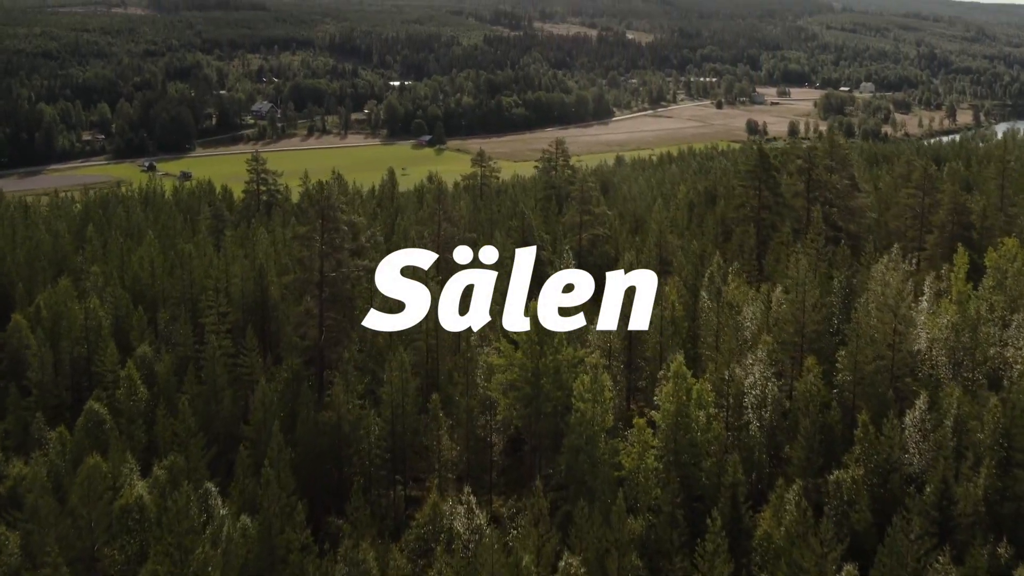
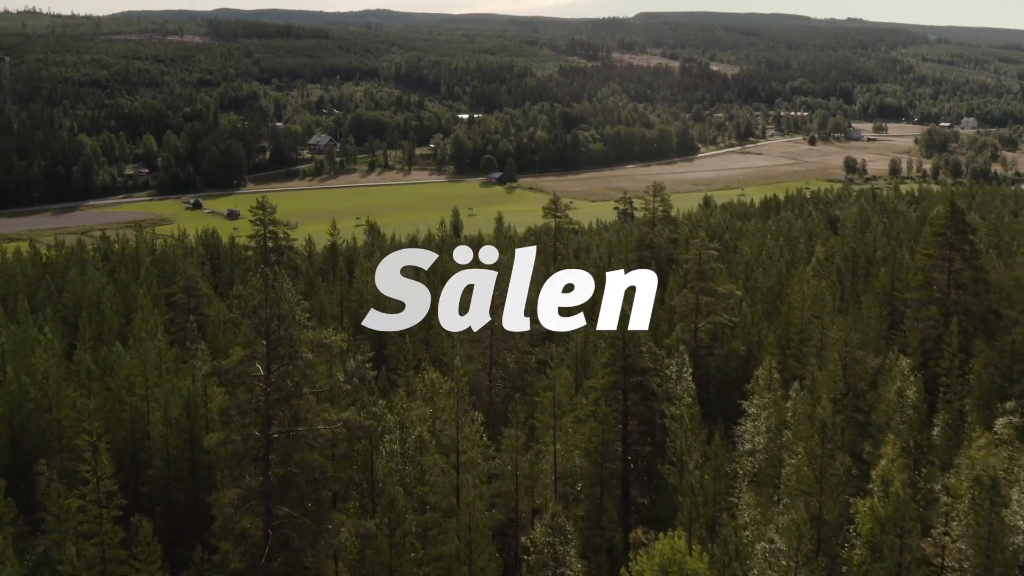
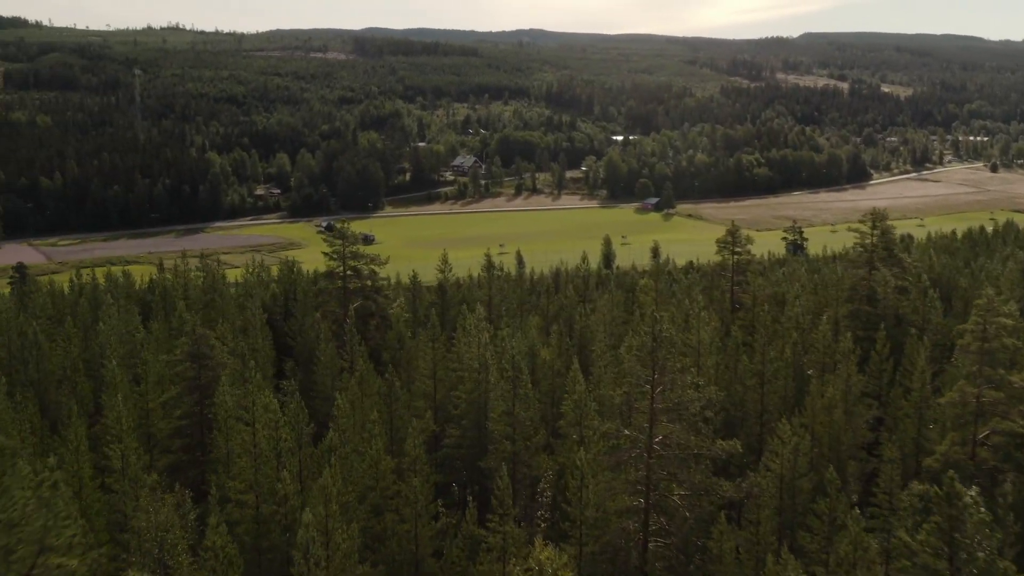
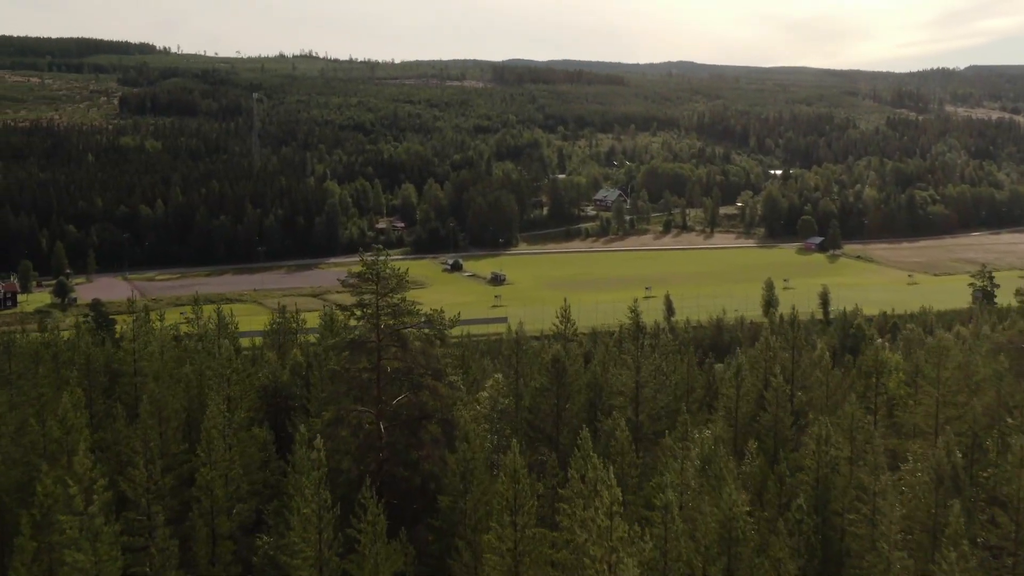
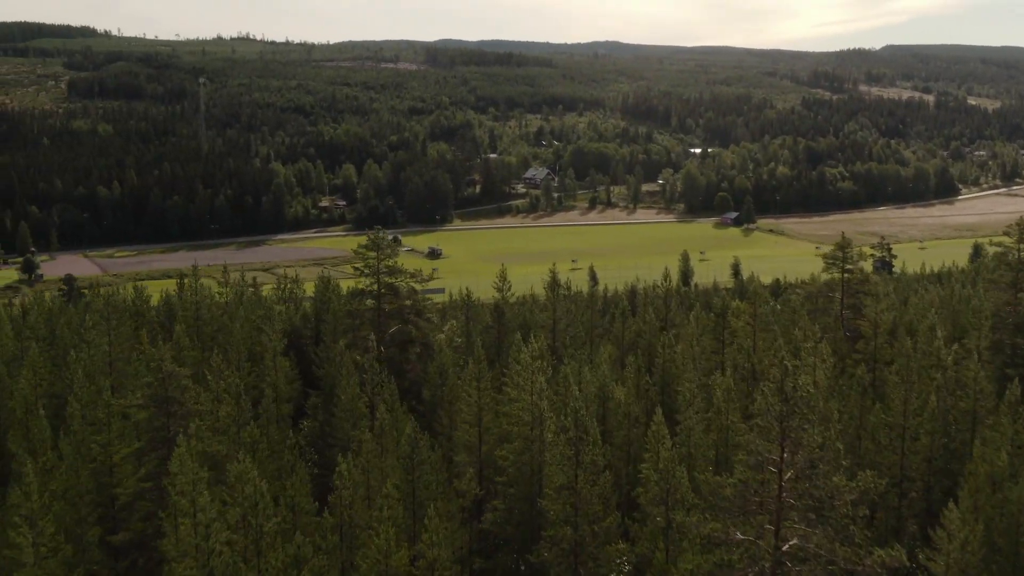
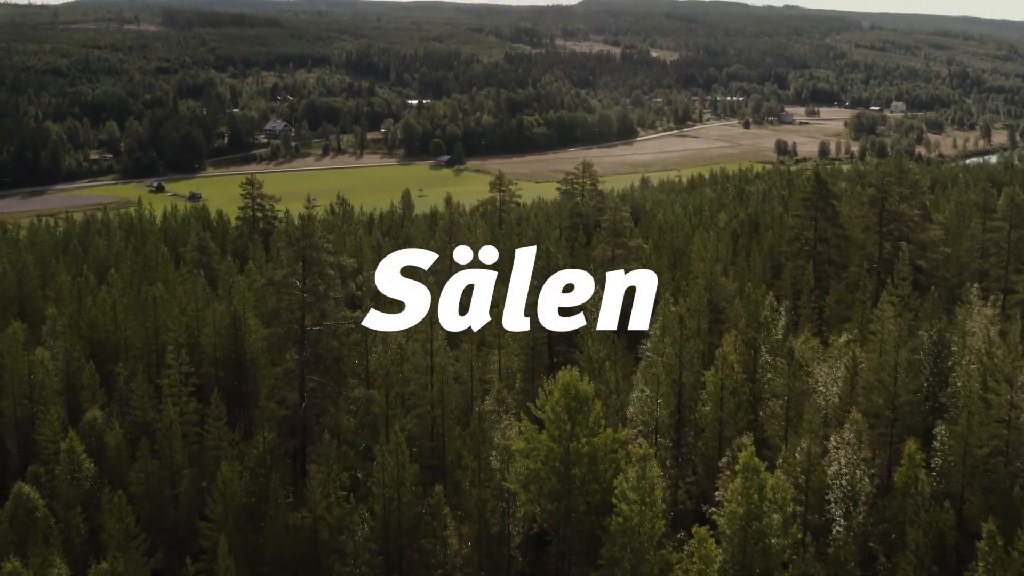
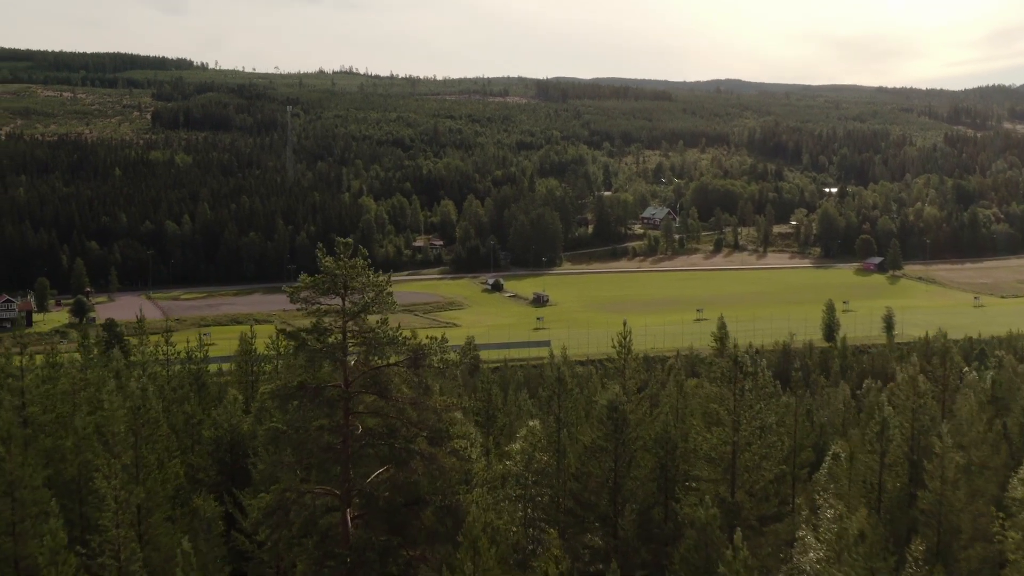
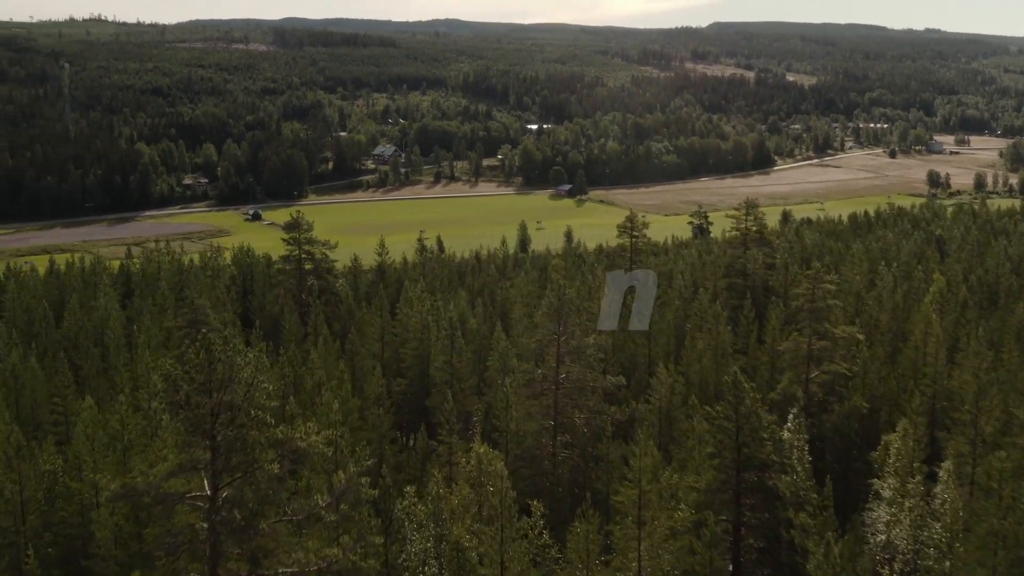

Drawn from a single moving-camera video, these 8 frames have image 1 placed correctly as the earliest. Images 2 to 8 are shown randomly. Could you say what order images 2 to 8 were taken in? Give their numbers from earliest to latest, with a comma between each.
6, 2, 8, 3, 5, 4, 7
